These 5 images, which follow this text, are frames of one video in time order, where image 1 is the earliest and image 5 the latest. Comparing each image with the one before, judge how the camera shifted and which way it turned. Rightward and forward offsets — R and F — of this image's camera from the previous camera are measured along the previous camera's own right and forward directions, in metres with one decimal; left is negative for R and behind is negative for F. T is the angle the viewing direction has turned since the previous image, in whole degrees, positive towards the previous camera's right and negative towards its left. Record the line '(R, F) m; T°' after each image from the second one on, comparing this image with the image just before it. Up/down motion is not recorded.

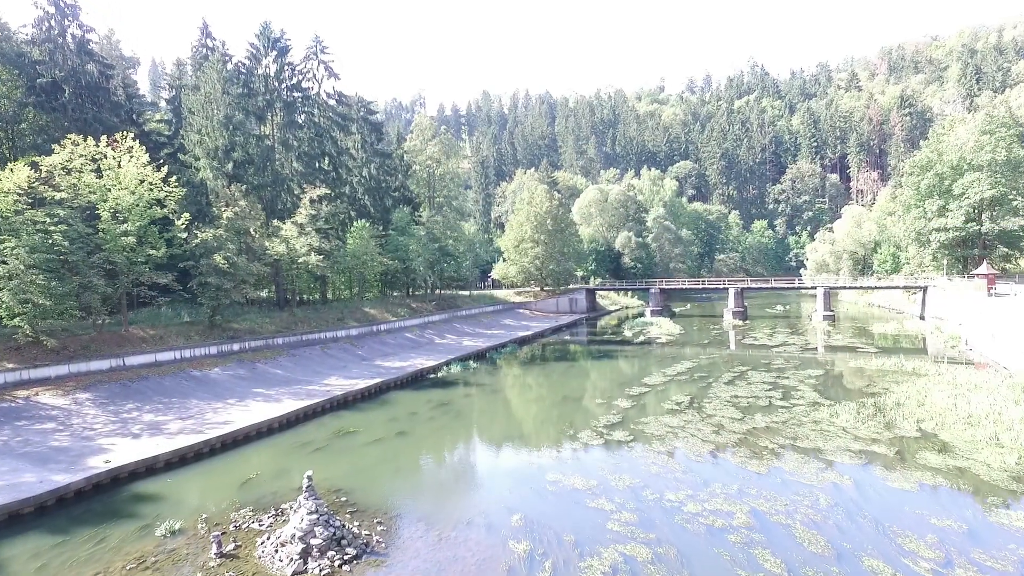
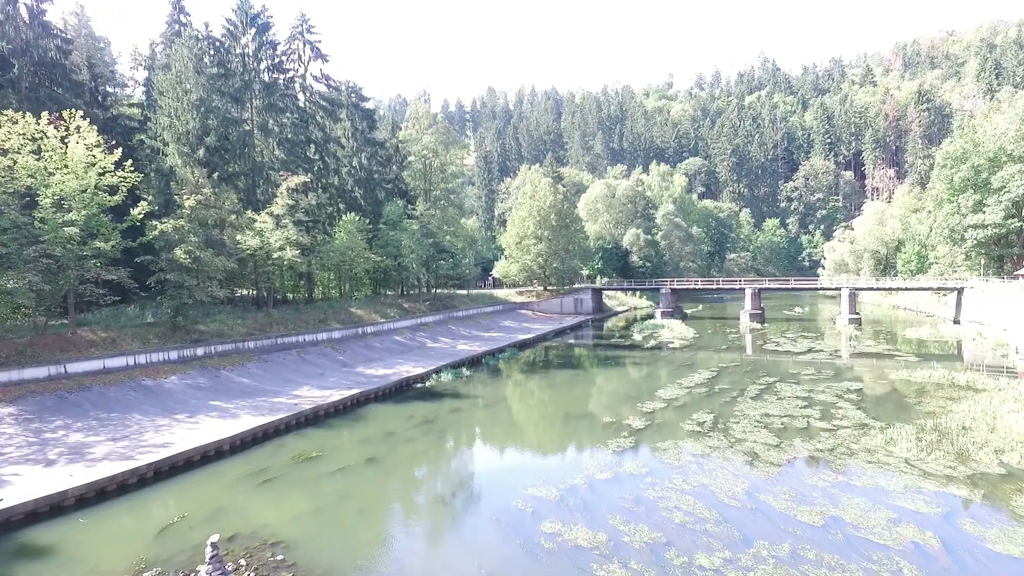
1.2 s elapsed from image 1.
(+0.4, +3.2) m; -1°
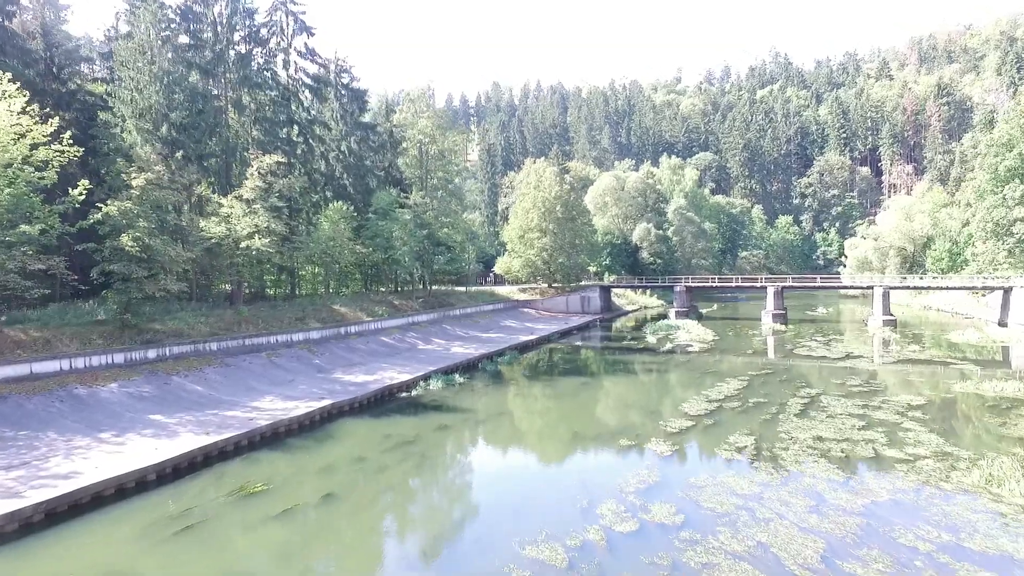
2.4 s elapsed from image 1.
(+0.2, +3.5) m; 0°
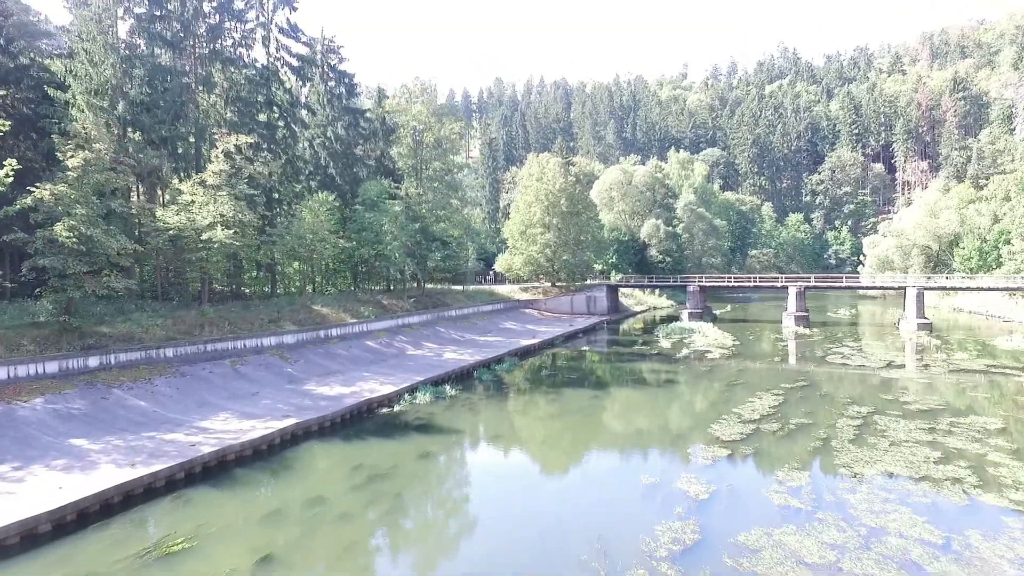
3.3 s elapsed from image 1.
(+0.1, +3.2) m; 0°
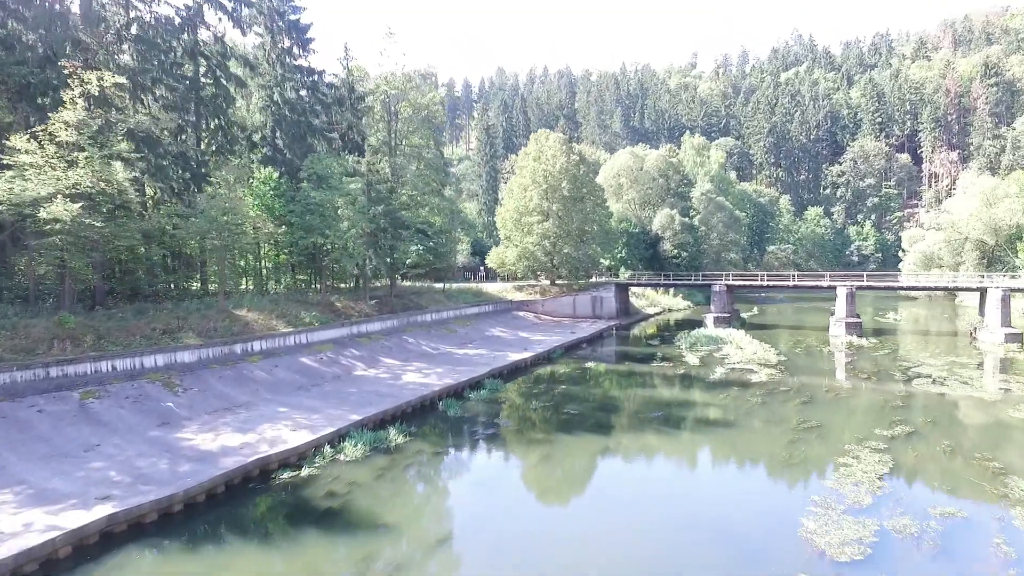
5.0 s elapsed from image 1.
(+0.8, +6.8) m; 0°
